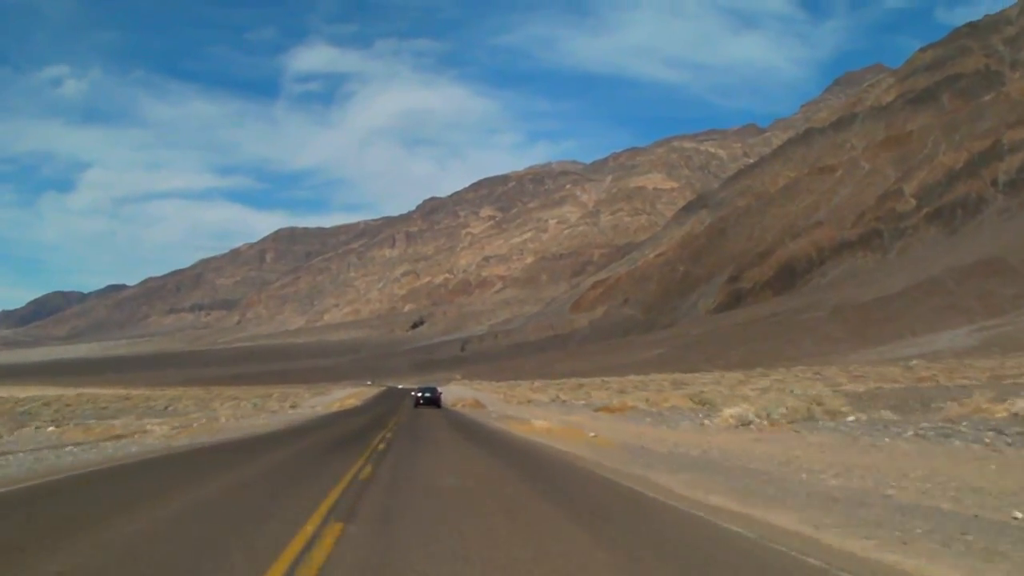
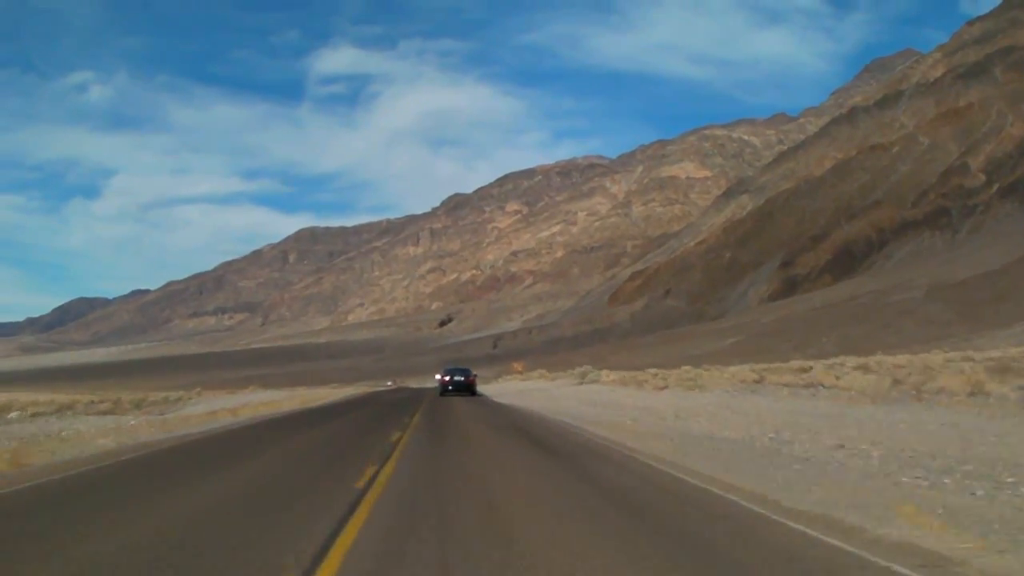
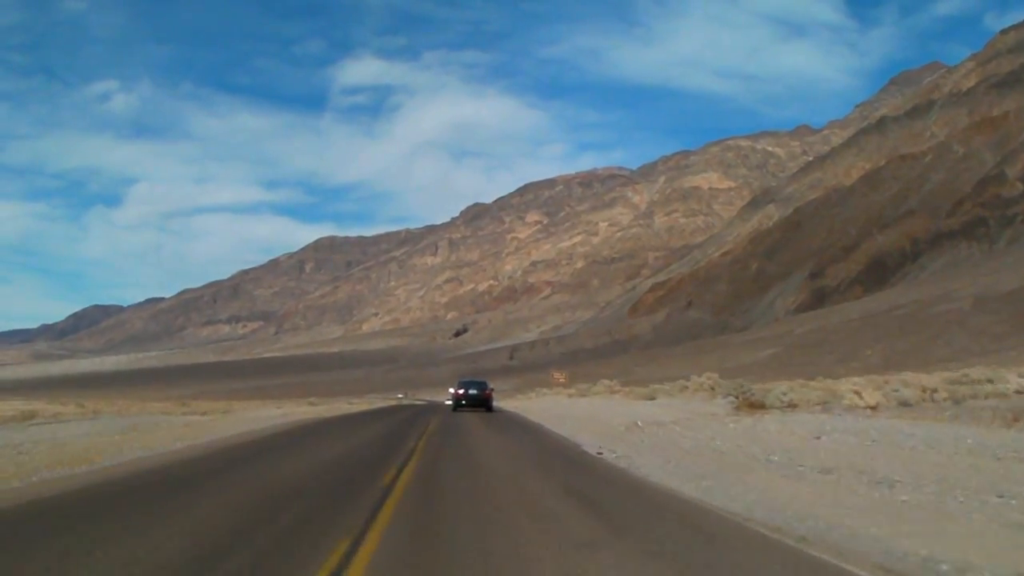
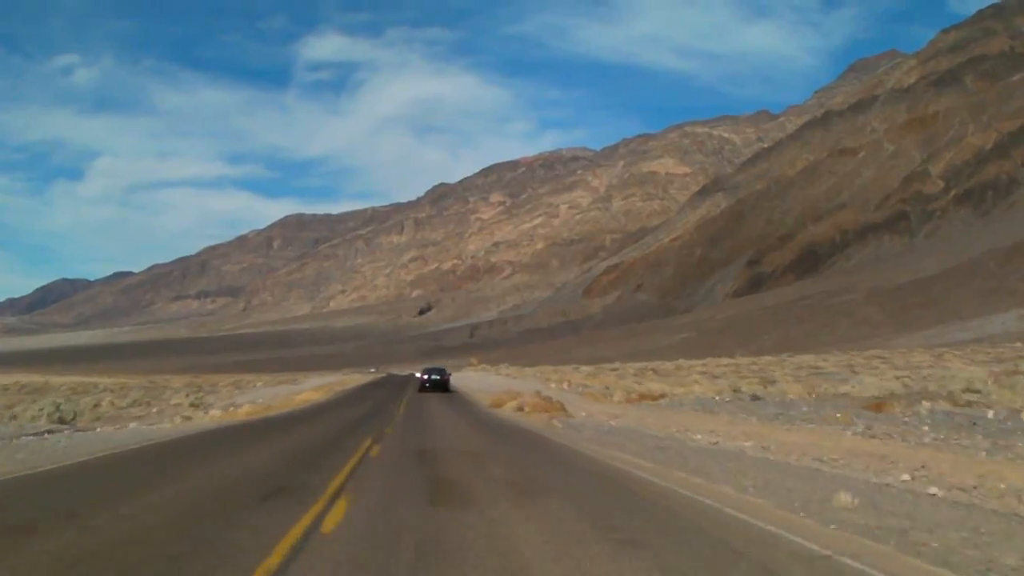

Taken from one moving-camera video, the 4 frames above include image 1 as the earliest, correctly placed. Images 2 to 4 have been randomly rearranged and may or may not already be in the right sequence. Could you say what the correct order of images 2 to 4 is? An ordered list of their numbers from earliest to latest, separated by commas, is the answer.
4, 2, 3
